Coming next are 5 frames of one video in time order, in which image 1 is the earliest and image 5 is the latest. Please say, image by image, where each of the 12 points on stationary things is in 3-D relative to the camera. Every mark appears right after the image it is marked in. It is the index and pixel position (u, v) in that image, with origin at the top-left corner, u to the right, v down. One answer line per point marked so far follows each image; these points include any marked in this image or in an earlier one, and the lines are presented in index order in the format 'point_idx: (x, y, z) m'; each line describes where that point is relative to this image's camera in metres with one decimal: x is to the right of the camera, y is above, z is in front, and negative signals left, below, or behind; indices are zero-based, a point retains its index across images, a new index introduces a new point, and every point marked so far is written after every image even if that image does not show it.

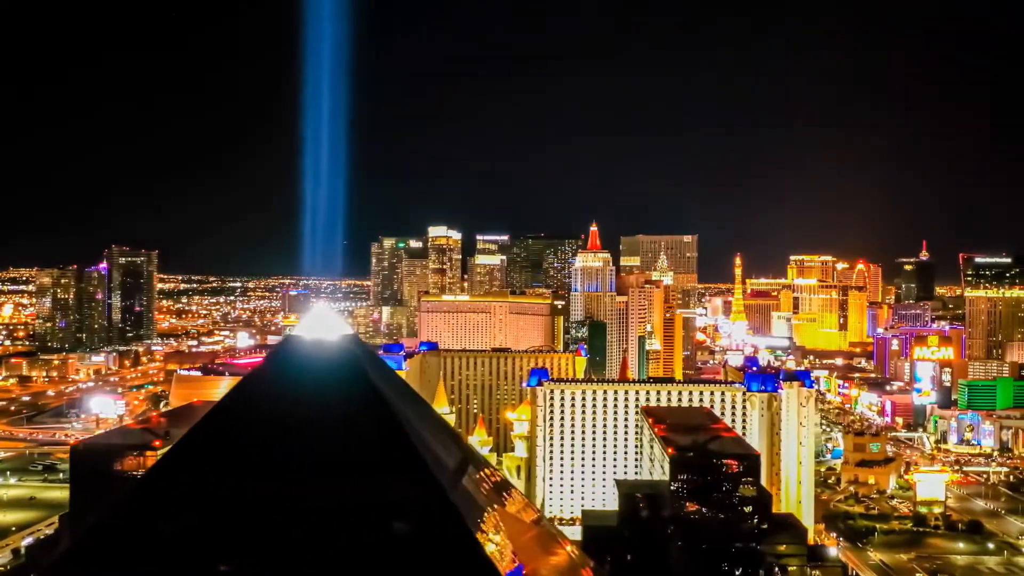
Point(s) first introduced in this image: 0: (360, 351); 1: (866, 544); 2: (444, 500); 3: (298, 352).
0: (-0.9, -0.4, +4.5) m
1: (+6.5, -4.8, +15.3) m
2: (-0.3, -1.0, +4.1) m
3: (-1.2, -0.3, +4.5) m
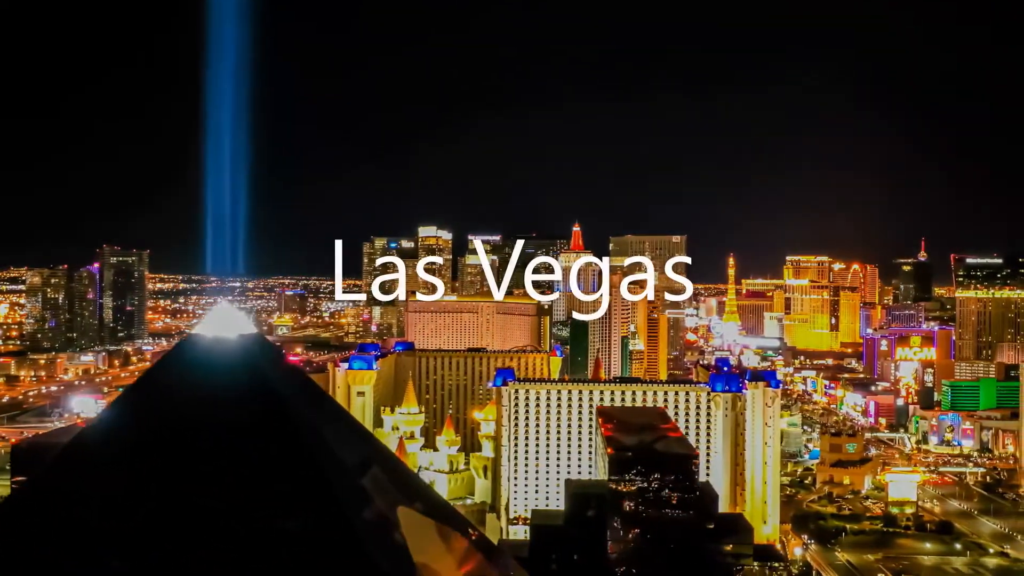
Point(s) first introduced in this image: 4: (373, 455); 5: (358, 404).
0: (-1.4, -0.3, +4.6) m
1: (+6.0, -4.8, +15.3) m
2: (-0.8, -1.0, +4.1) m
3: (-1.7, -0.3, +4.5) m
4: (-0.8, -0.9, +4.7) m
5: (-4.0, -2.8, +19.7) m
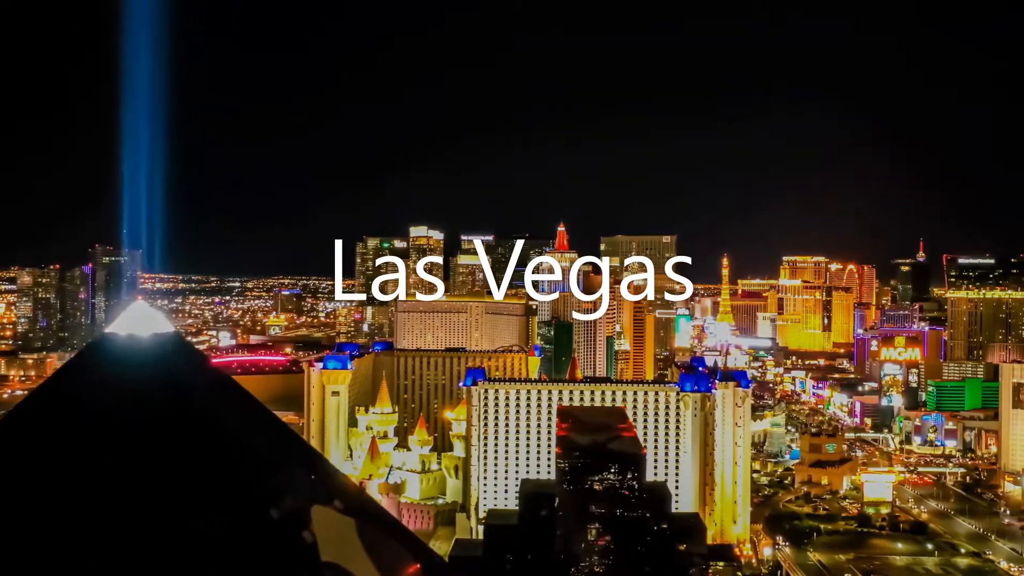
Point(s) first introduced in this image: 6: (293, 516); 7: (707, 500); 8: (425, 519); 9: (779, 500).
0: (-1.9, -0.3, +4.6) m
1: (+5.6, -4.8, +15.3) m
2: (-1.3, -1.0, +4.1) m
3: (-2.2, -0.3, +4.5) m
4: (-1.2, -0.9, +4.7) m
5: (-4.4, -2.8, +19.7) m
6: (-1.1, -1.2, +4.2) m
7: (+4.2, -4.8, +18.4) m
8: (-2.0, -4.9, +17.2) m
9: (+6.5, -5.2, +19.8) m
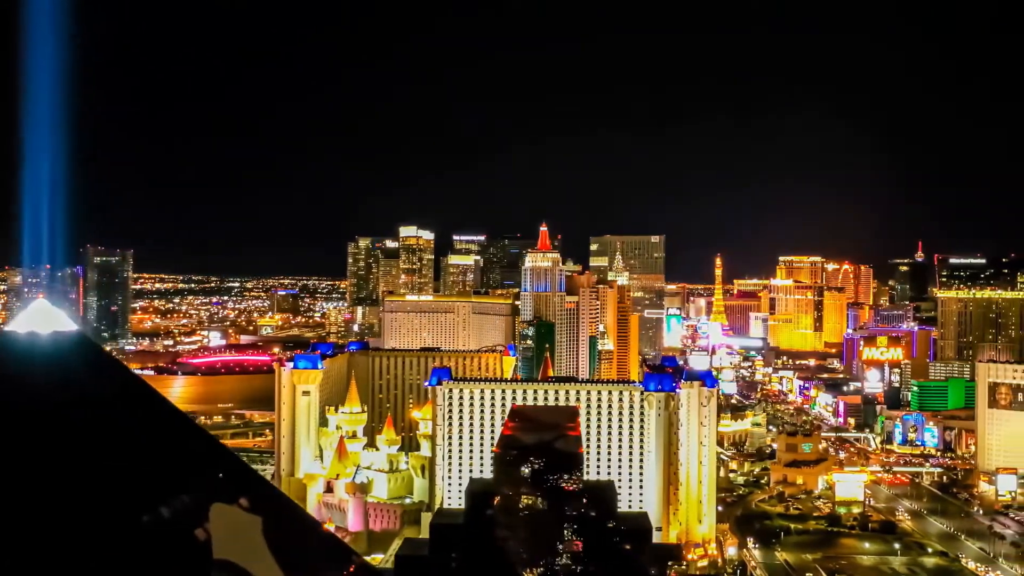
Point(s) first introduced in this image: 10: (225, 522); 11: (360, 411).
0: (-2.4, -0.3, +4.6) m
1: (+5.0, -4.8, +15.3) m
2: (-1.8, -1.0, +4.1) m
3: (-2.7, -0.3, +4.5) m
4: (-1.8, -0.9, +4.7) m
5: (-4.9, -2.8, +19.7) m
6: (-1.7, -1.2, +4.2) m
7: (+3.6, -4.8, +18.4) m
8: (-2.6, -4.9, +17.2) m
9: (+6.0, -5.2, +19.8) m
10: (-1.5, -1.2, +4.4) m
11: (-3.4, -2.9, +19.5) m
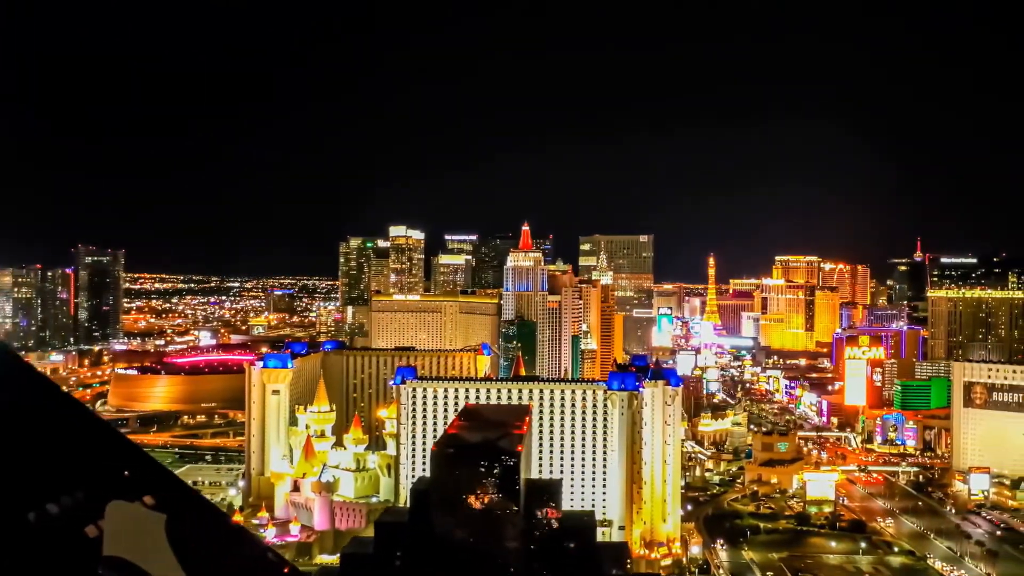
0: (-3.0, -0.3, +4.6) m
1: (+4.5, -4.8, +15.3) m
2: (-2.4, -1.0, +4.1) m
3: (-3.3, -0.3, +4.5) m
4: (-2.3, -0.9, +4.7) m
5: (-5.5, -2.8, +19.8) m
6: (-2.2, -1.1, +4.2) m
7: (+3.1, -4.8, +18.4) m
8: (-3.1, -4.9, +17.2) m
9: (+5.5, -5.1, +19.8) m
10: (-2.1, -1.2, +4.4) m
11: (-4.0, -2.9, +19.5) m
